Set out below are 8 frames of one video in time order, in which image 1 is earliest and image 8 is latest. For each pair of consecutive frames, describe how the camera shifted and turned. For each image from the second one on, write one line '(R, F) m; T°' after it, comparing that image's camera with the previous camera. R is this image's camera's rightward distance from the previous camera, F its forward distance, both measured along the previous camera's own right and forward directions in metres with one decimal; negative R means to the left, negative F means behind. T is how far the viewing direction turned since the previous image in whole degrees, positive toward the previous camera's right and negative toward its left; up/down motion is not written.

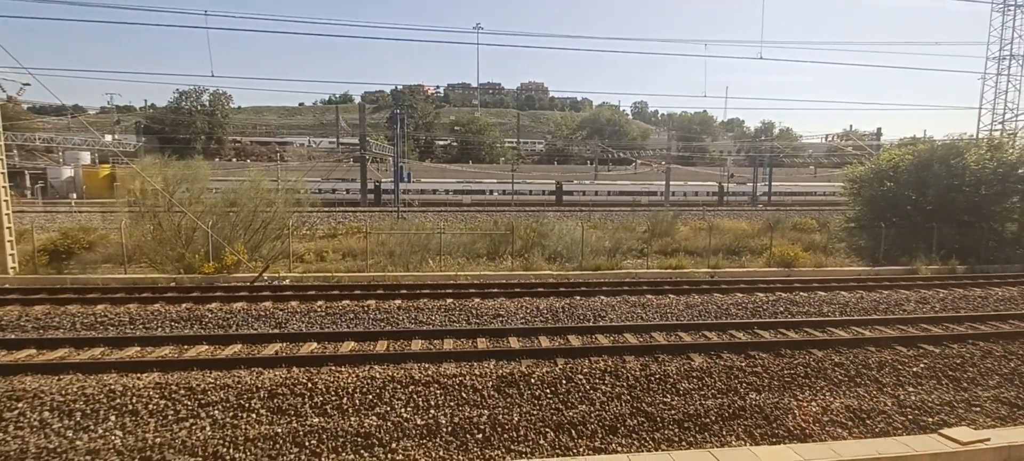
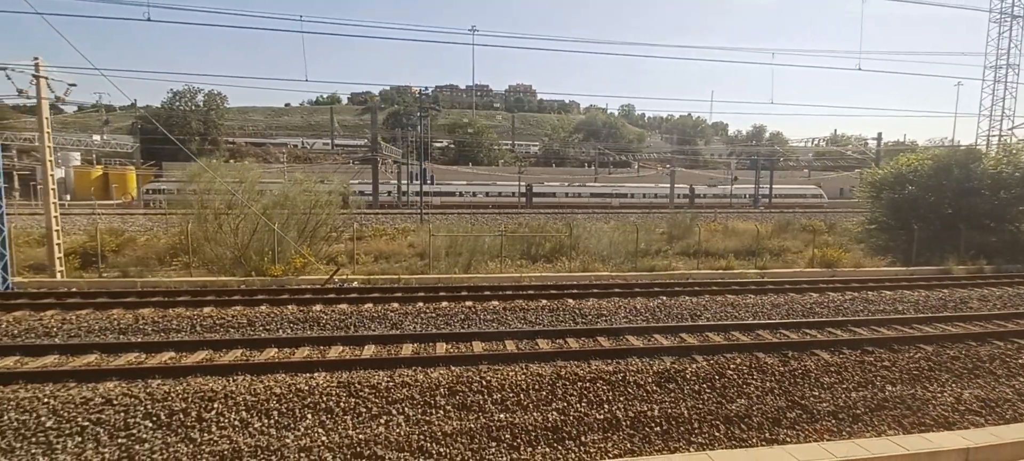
(-2.4, -0.2) m; +2°
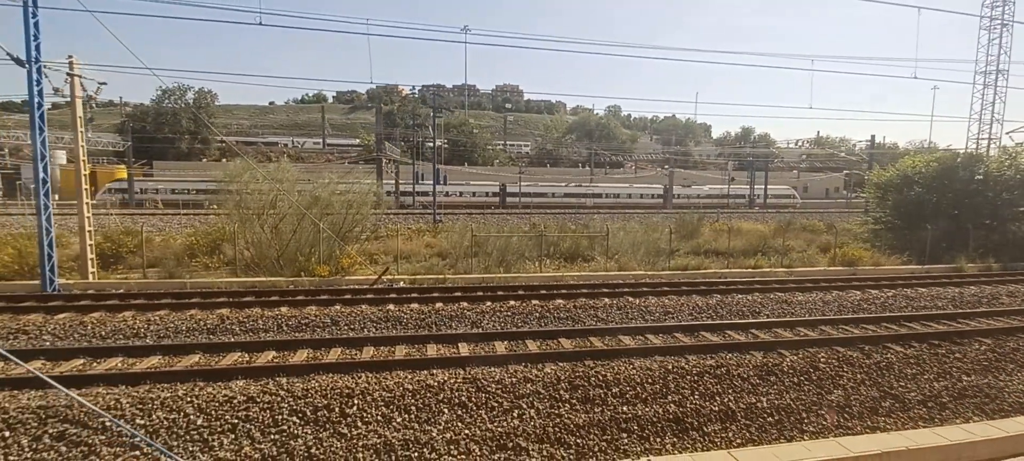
(-1.8, -0.2) m; +2°
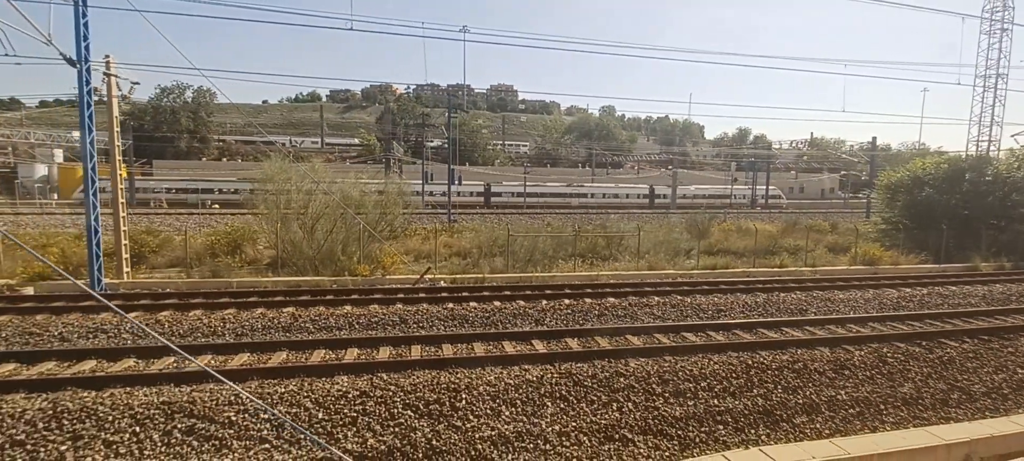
(-1.4, -0.2) m; +1°
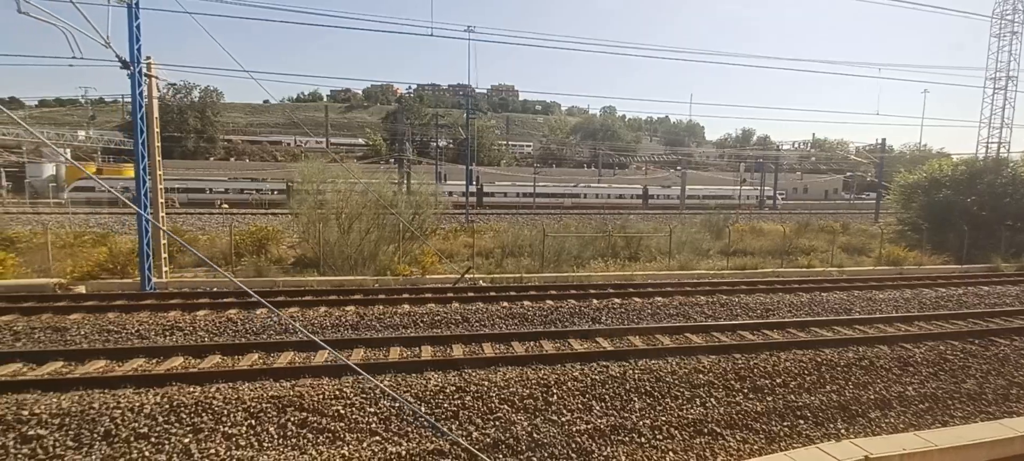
(-1.2, -0.2) m; 0°
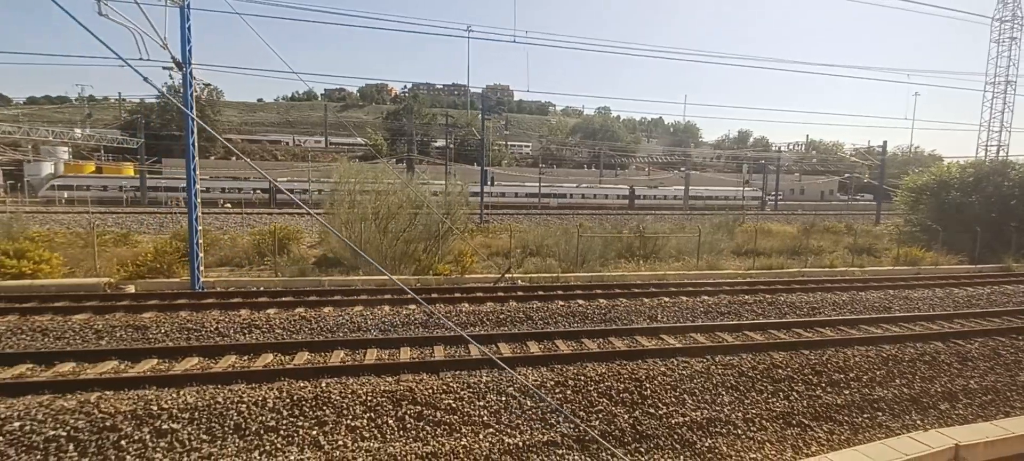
(-1.4, -0.2) m; +1°
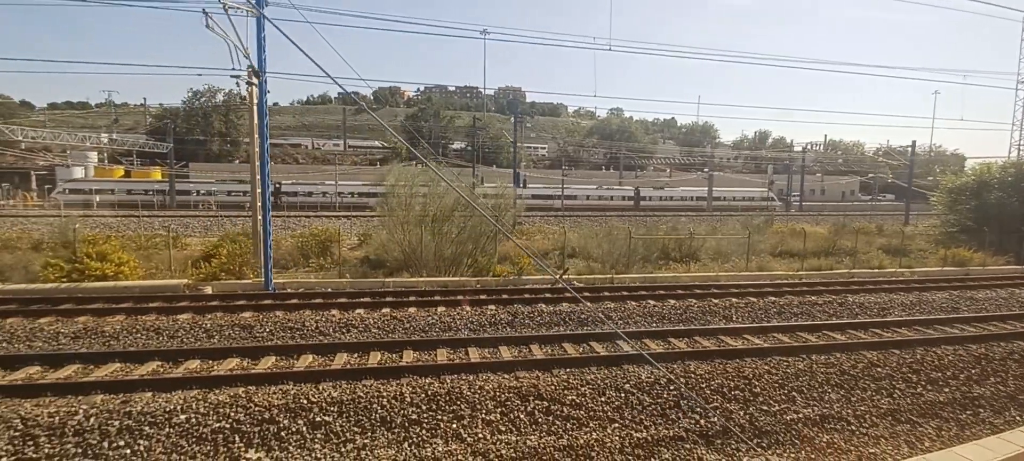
(-1.4, -0.3) m; -1°
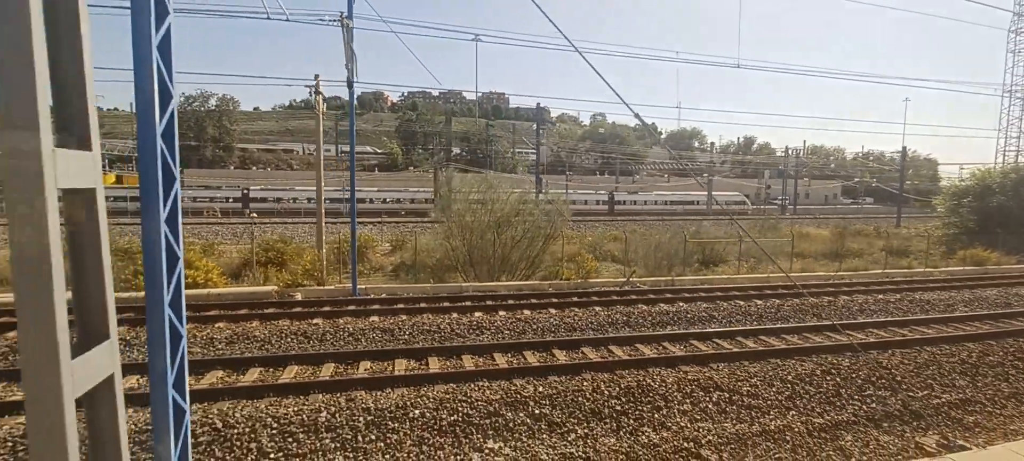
(-2.8, -0.5) m; +3°
